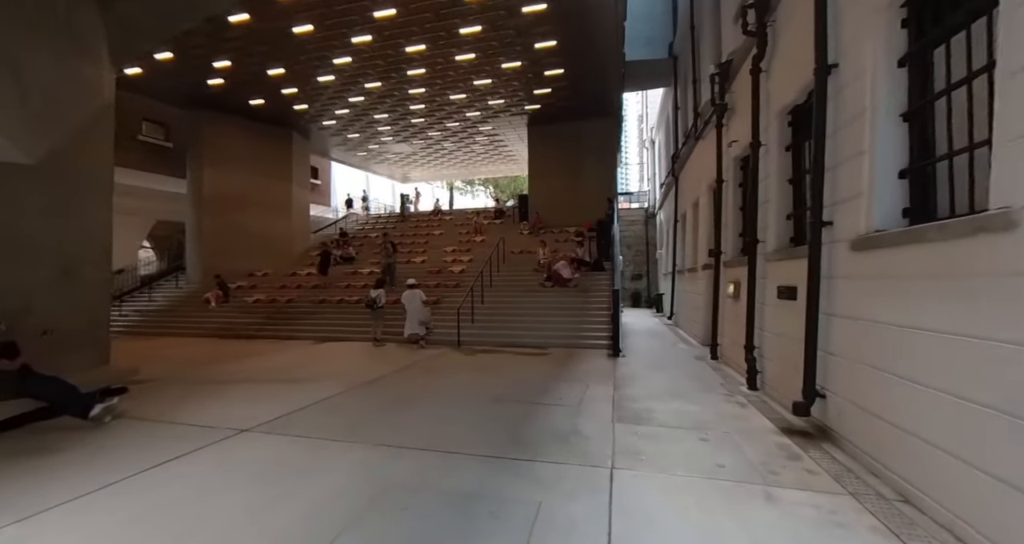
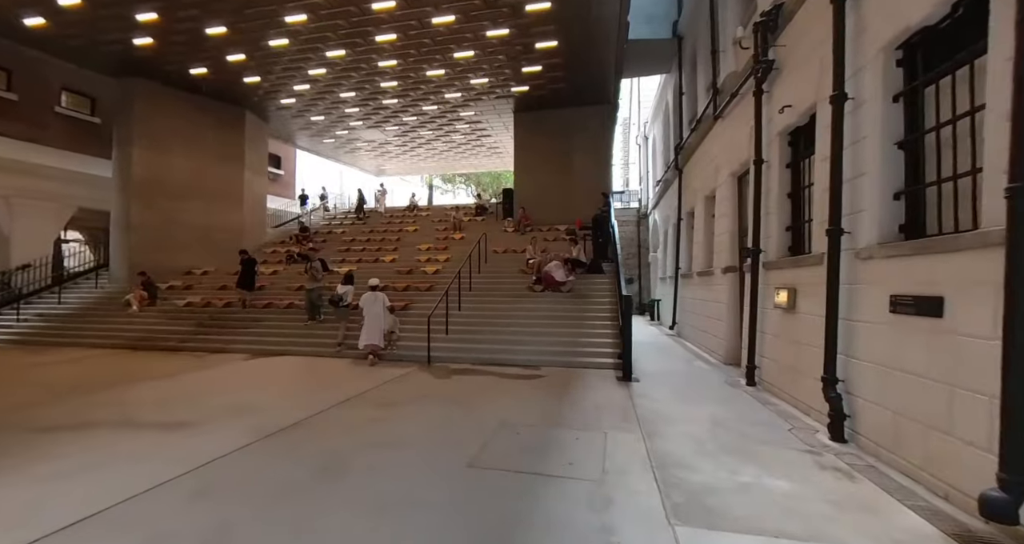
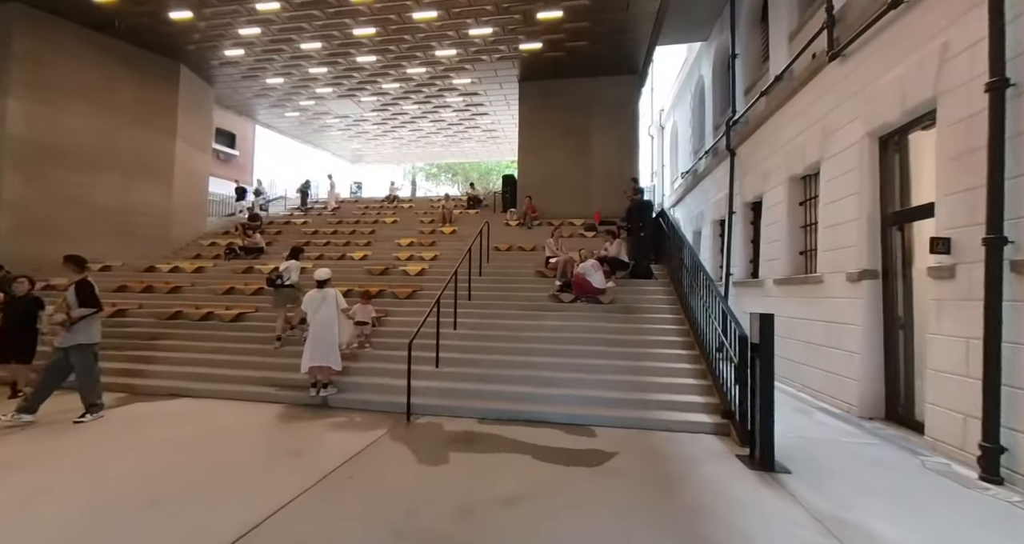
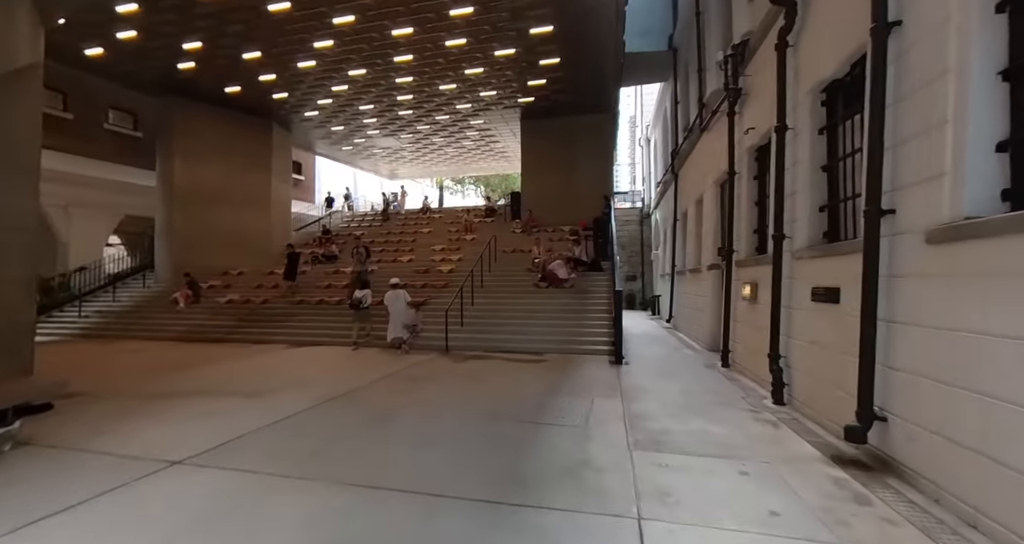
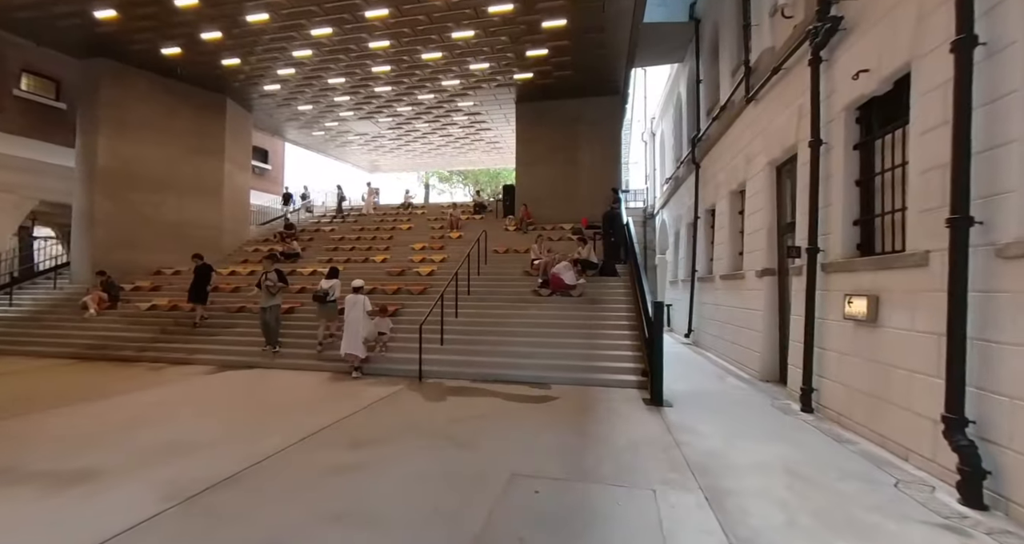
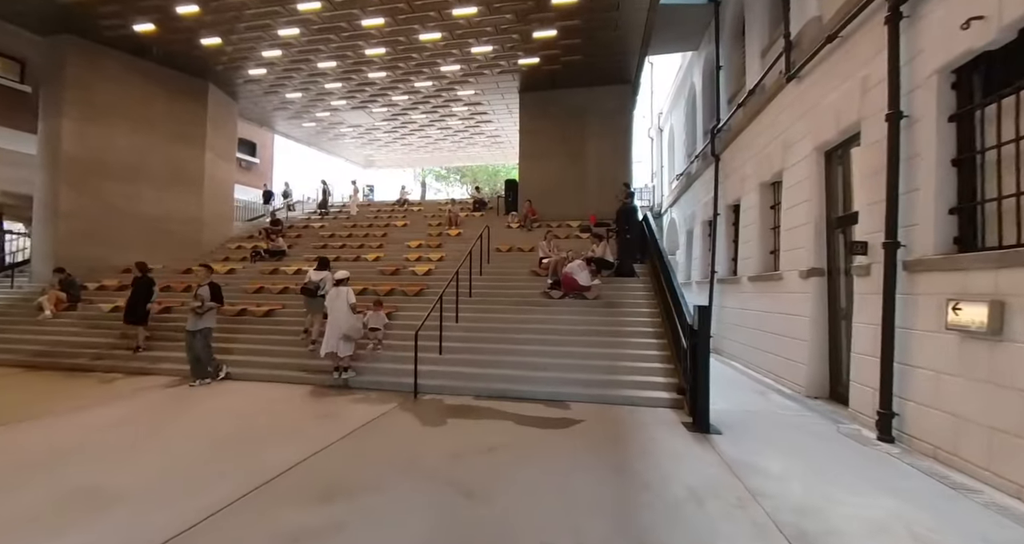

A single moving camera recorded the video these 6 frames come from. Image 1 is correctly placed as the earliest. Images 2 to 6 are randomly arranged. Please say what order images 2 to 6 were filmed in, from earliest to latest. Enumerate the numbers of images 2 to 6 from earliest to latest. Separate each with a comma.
4, 2, 5, 6, 3
